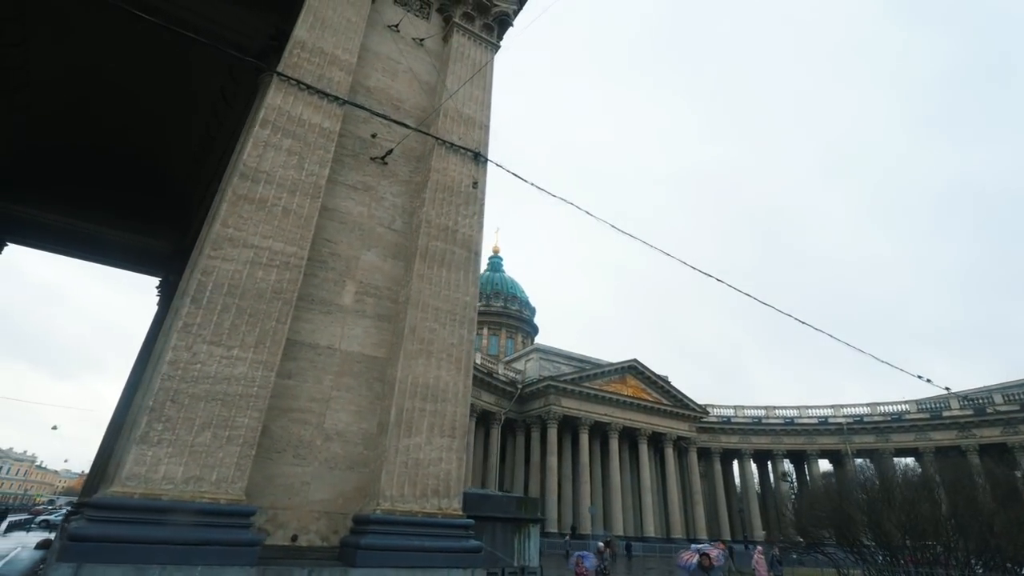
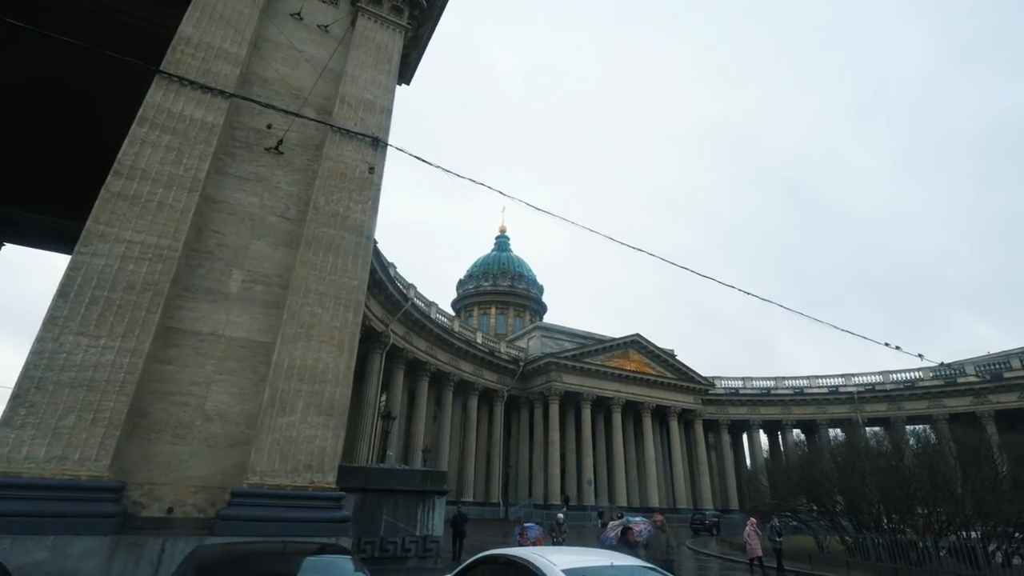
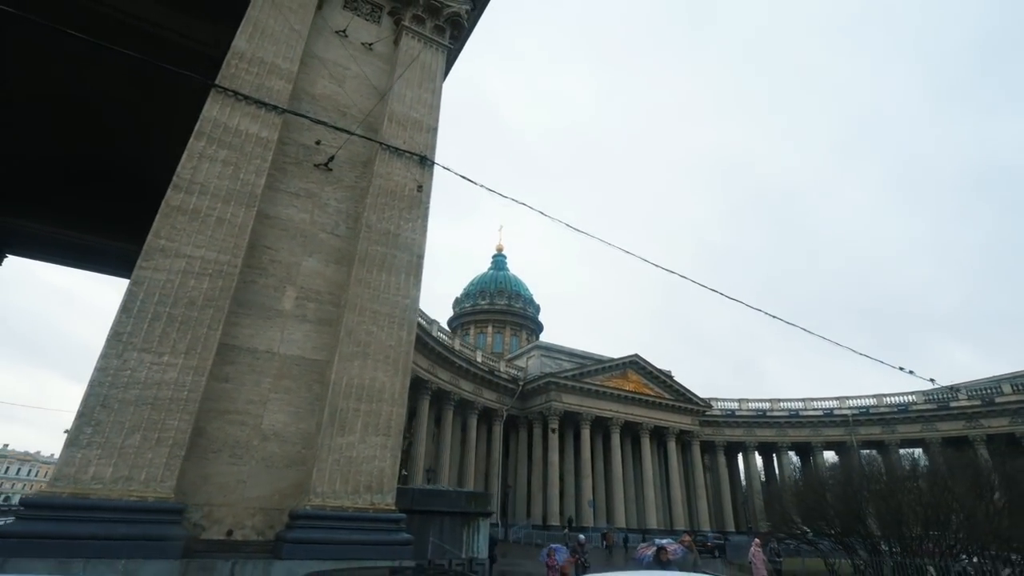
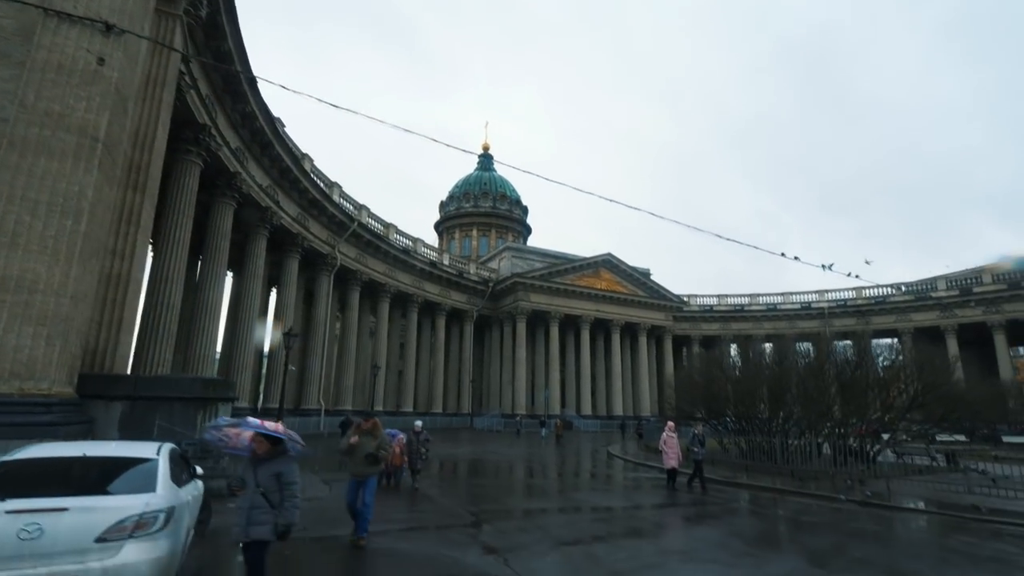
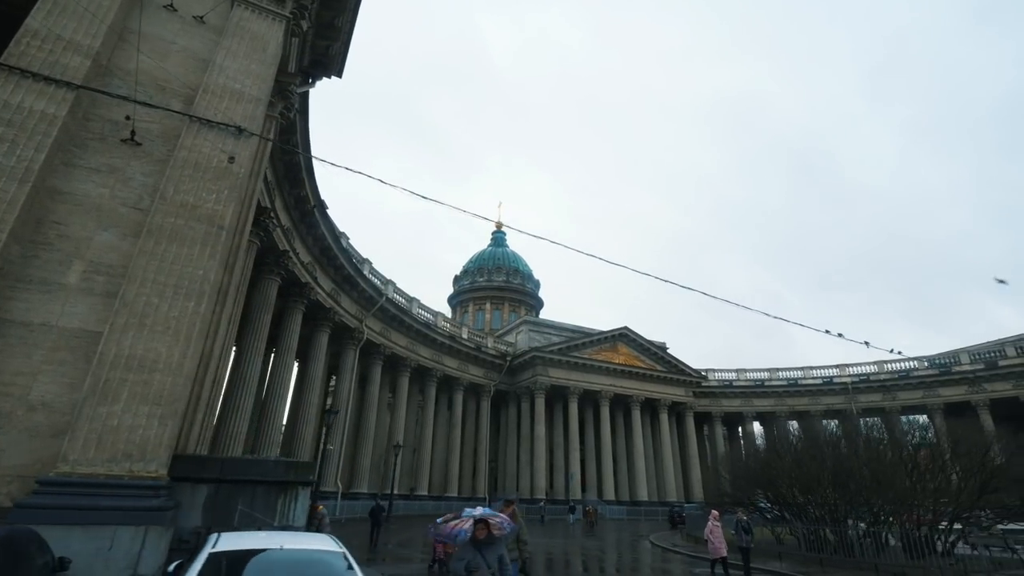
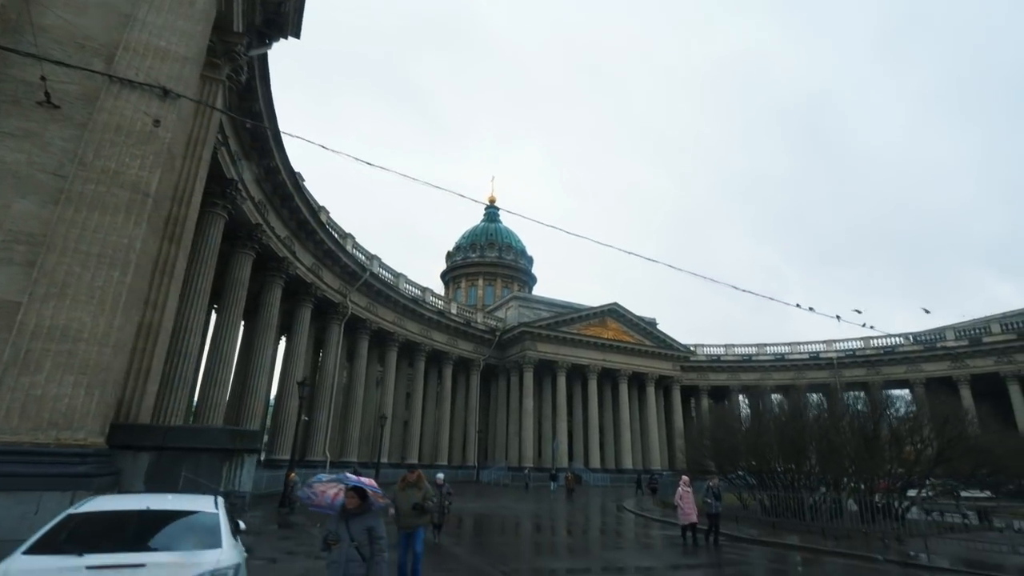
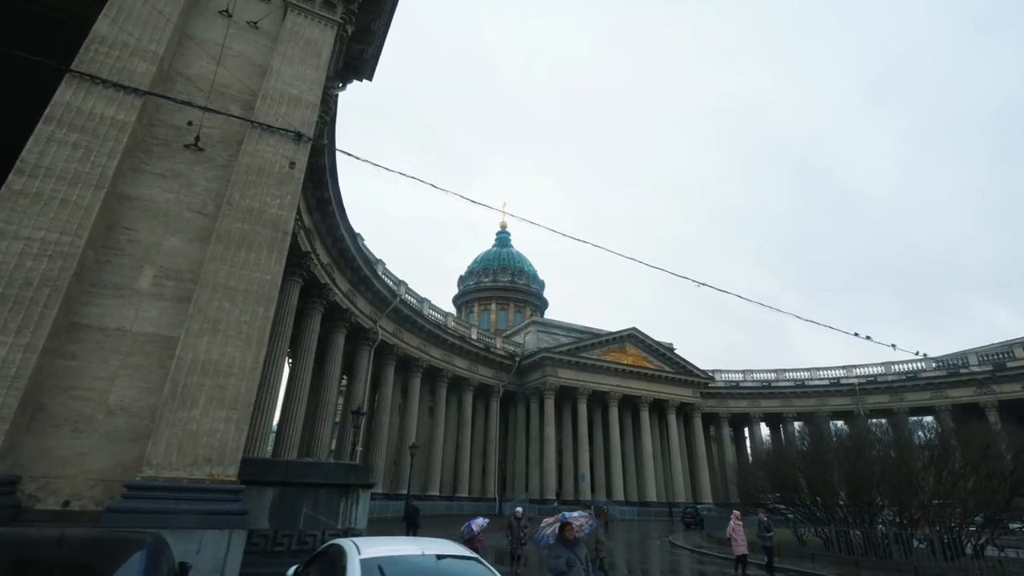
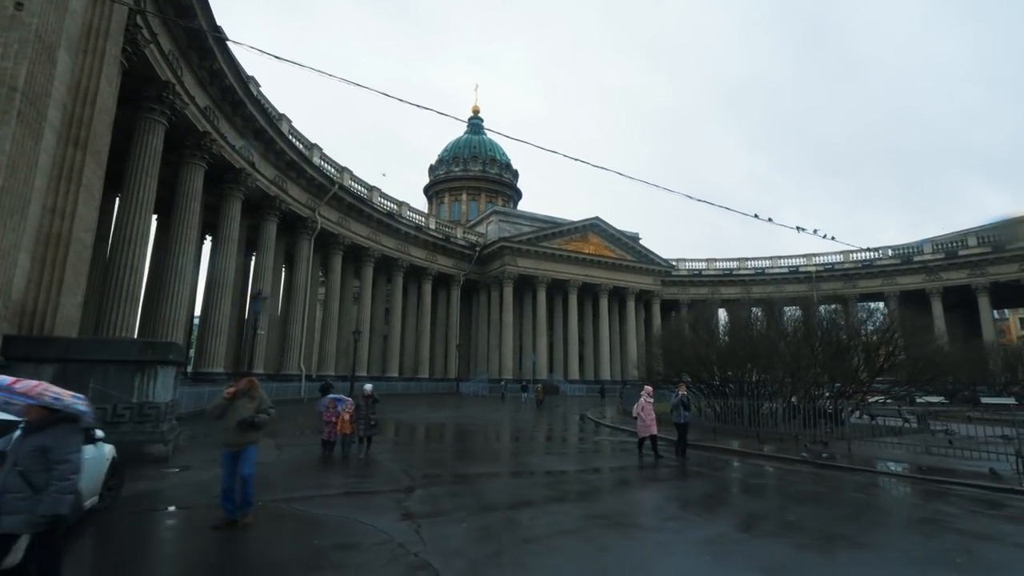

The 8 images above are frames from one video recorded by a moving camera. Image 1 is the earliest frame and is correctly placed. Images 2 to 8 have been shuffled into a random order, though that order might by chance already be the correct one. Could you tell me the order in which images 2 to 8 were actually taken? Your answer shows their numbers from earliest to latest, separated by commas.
3, 2, 7, 5, 6, 4, 8
